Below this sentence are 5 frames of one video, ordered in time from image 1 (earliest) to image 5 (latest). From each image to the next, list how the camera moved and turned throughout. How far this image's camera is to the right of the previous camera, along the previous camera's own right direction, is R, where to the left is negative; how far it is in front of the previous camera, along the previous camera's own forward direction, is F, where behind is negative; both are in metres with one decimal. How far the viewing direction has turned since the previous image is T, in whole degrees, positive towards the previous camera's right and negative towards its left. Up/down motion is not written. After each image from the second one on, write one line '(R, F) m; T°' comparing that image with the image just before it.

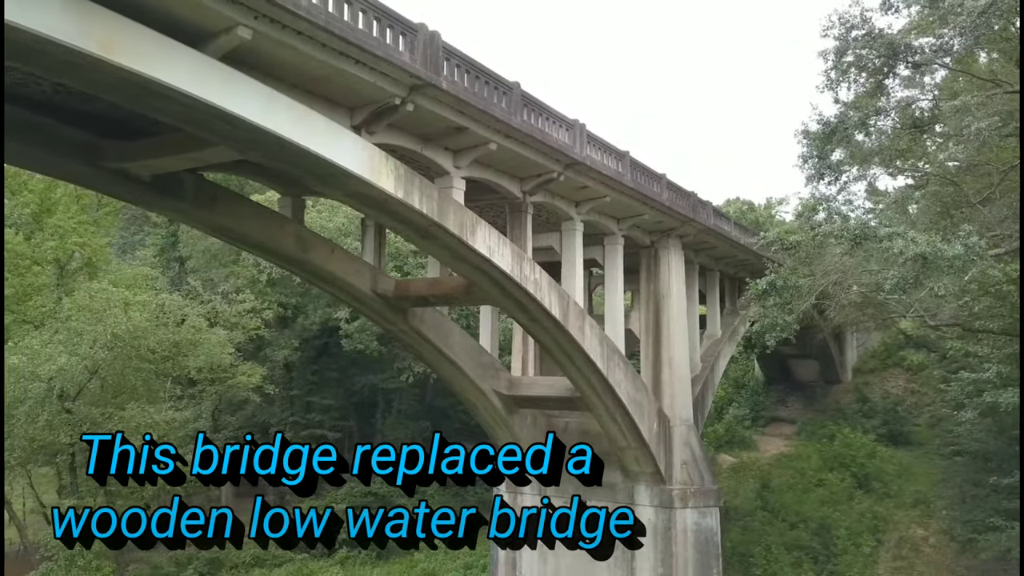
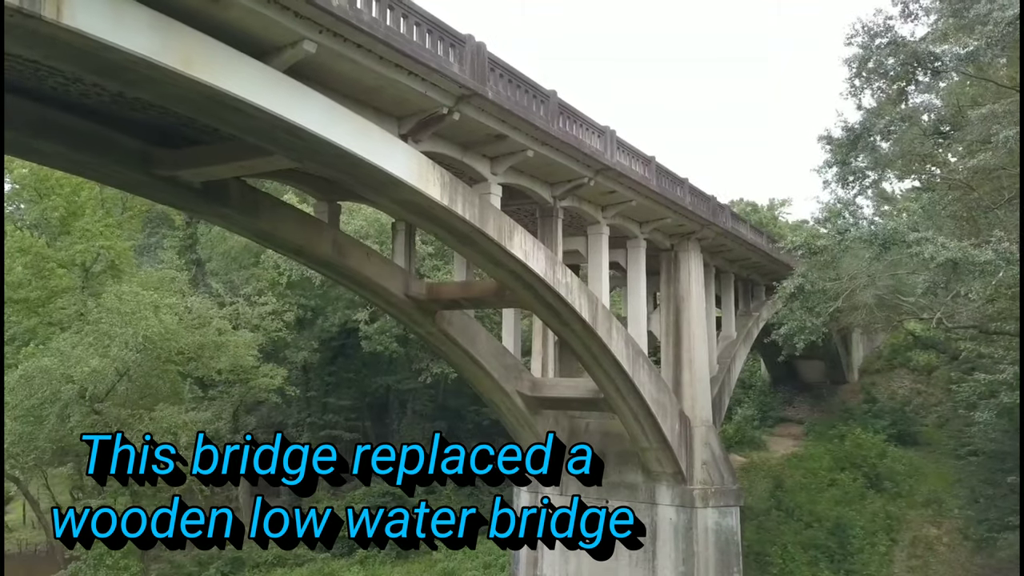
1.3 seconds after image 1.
(-0.5, -0.2) m; 0°
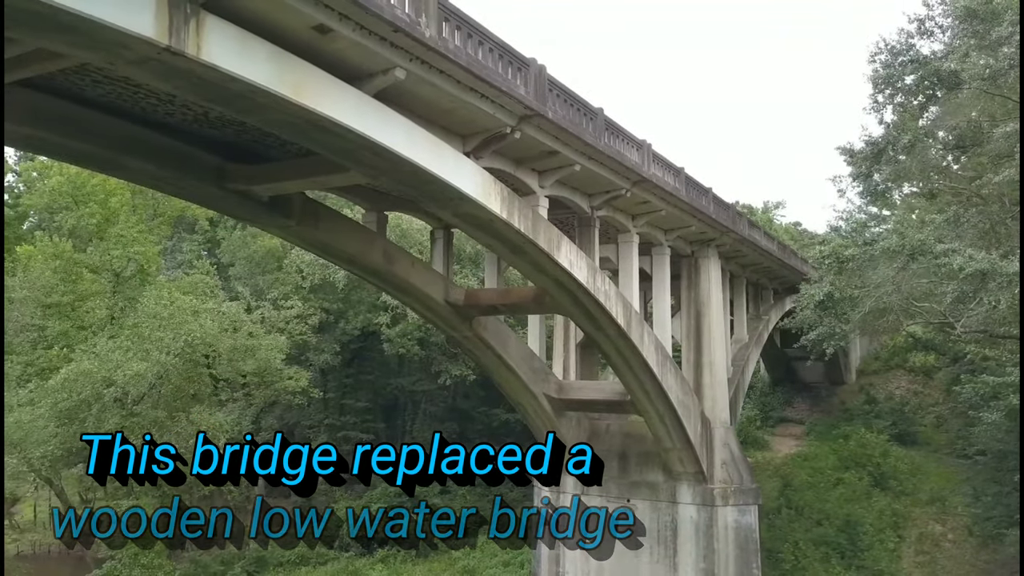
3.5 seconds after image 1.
(-0.8, -0.4) m; +1°
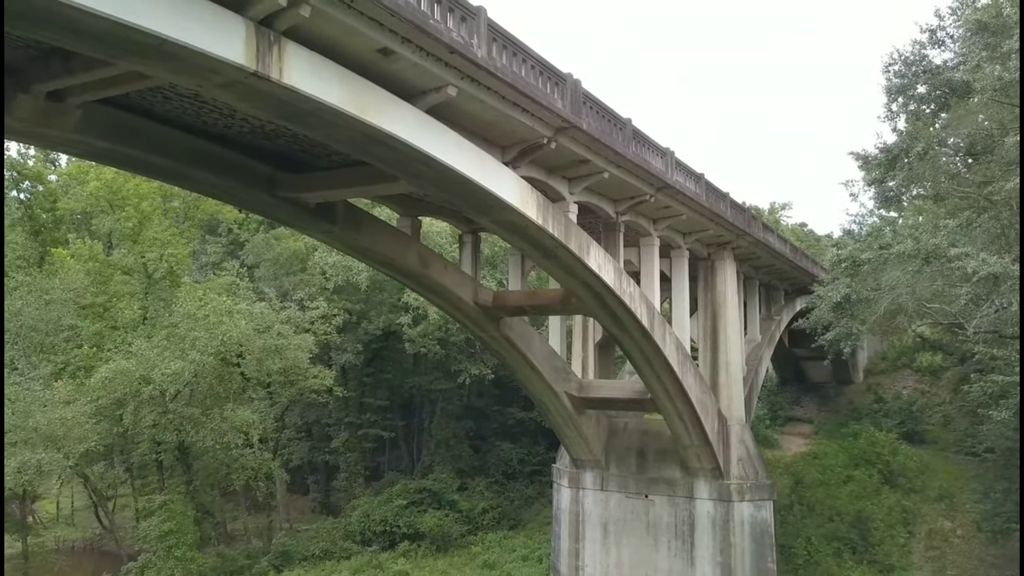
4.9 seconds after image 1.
(-0.4, -0.5) m; 0°
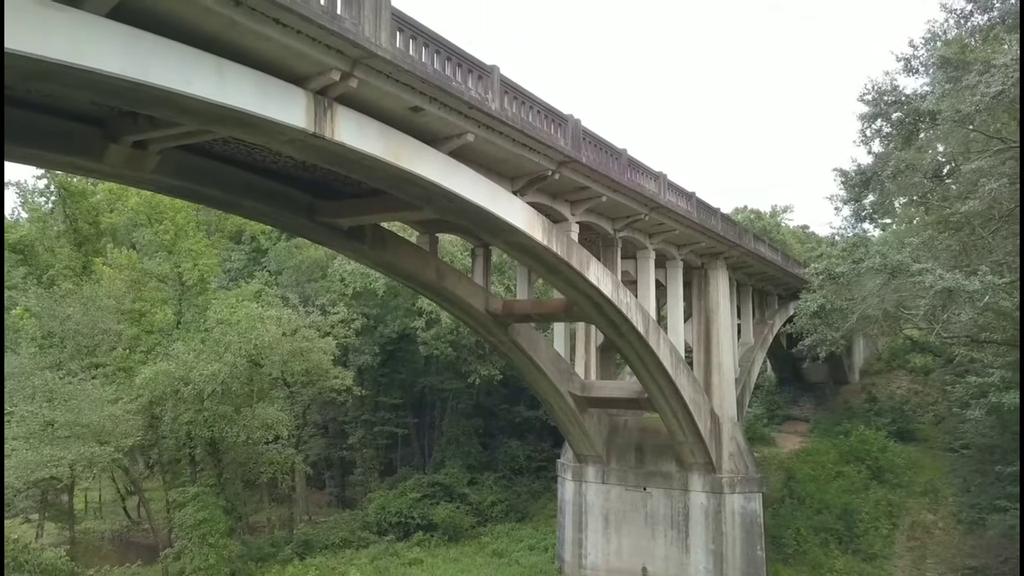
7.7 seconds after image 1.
(0.0, -1.3) m; 0°
